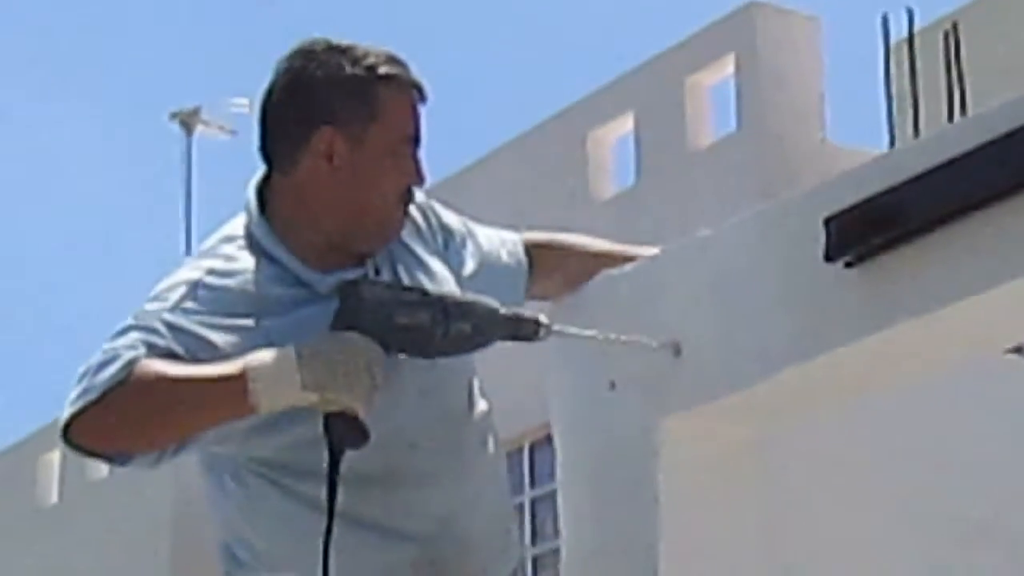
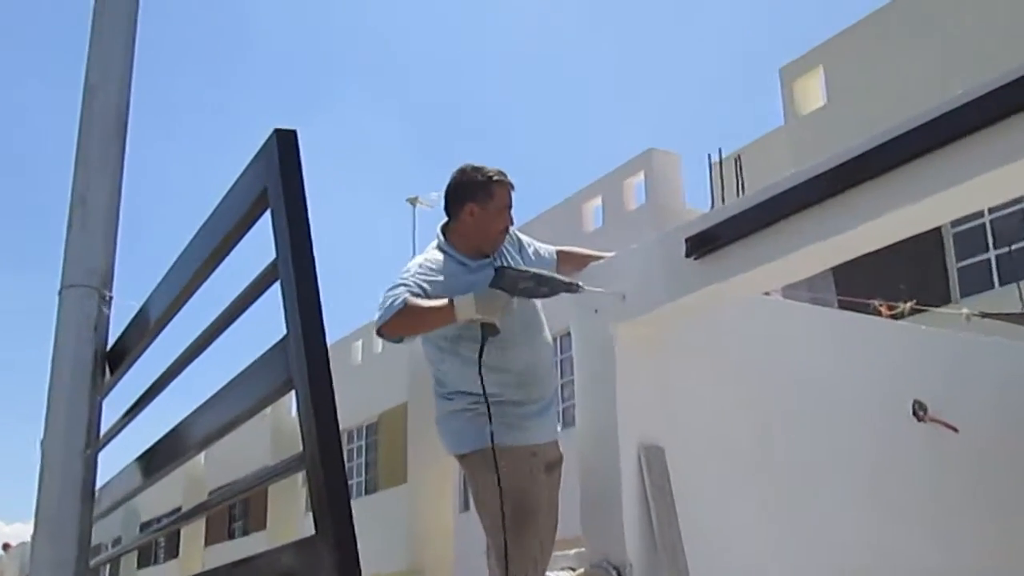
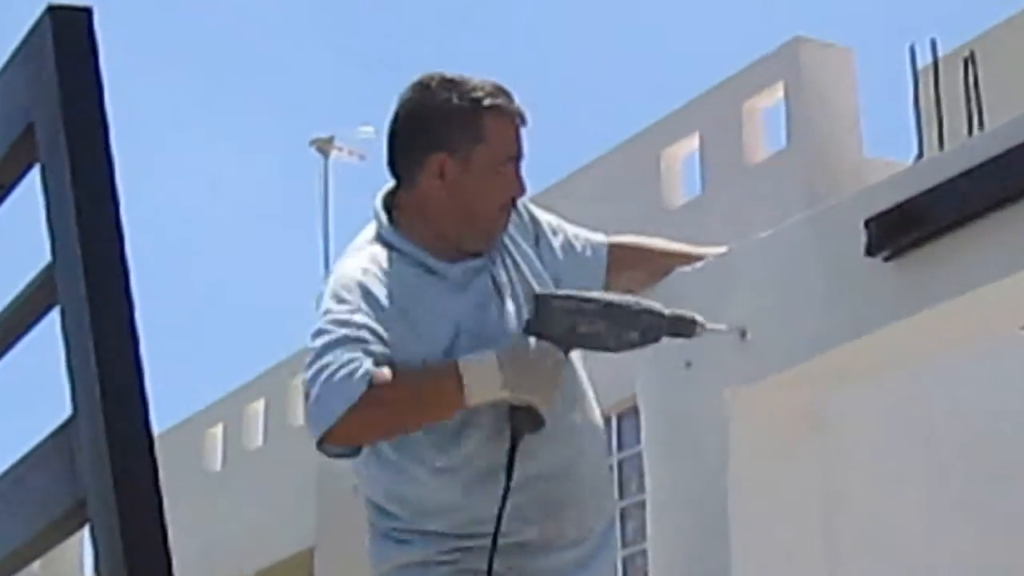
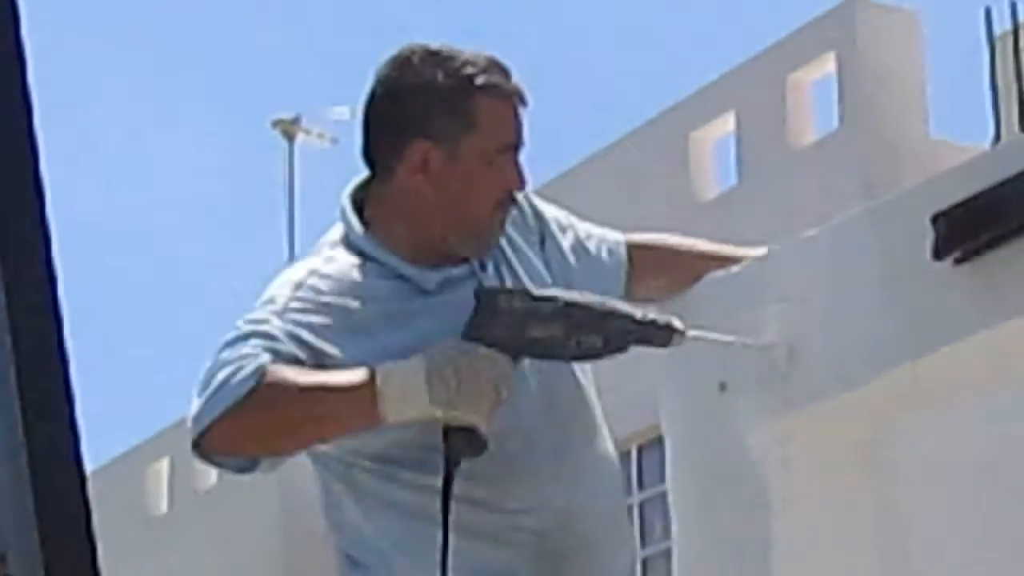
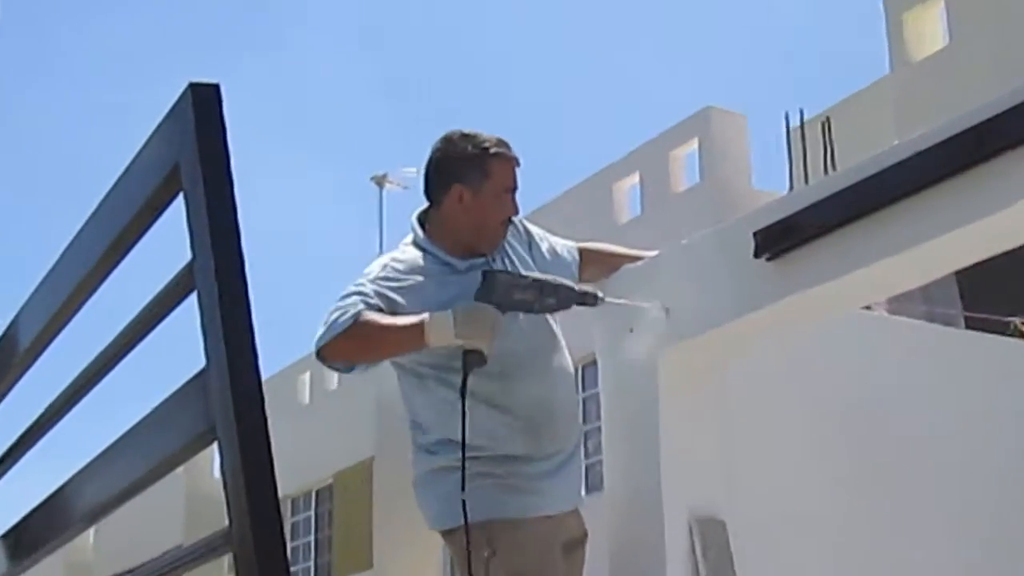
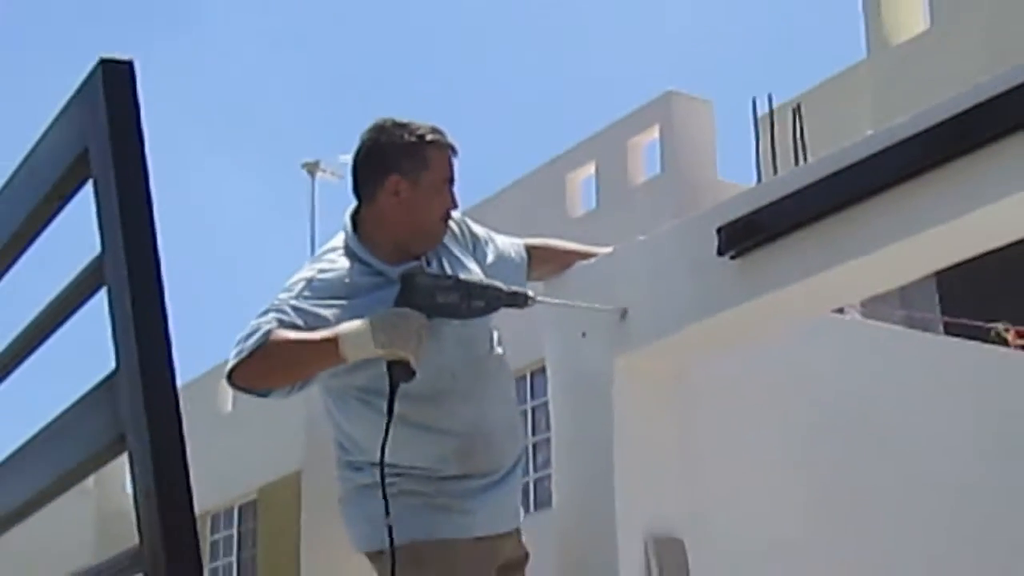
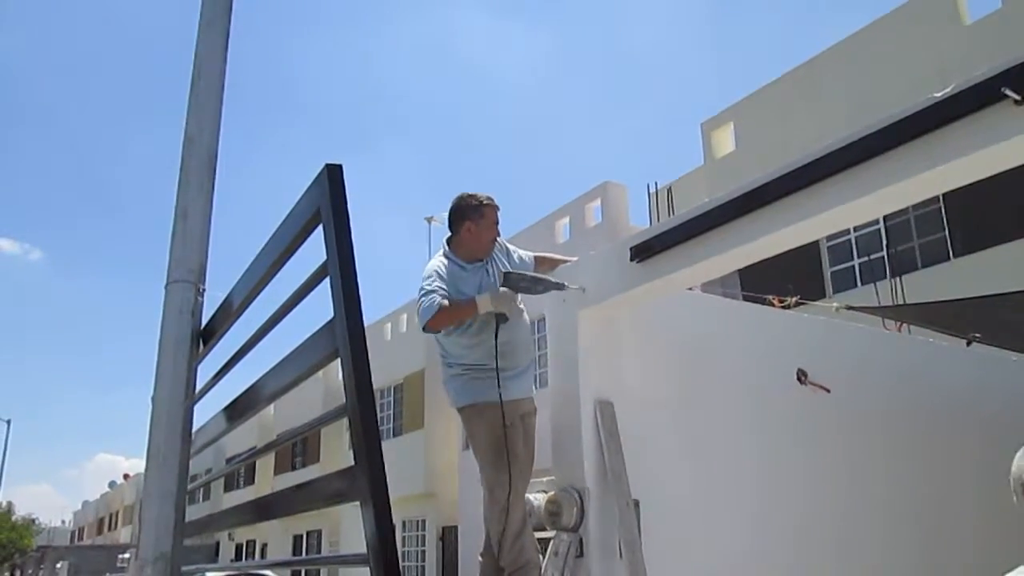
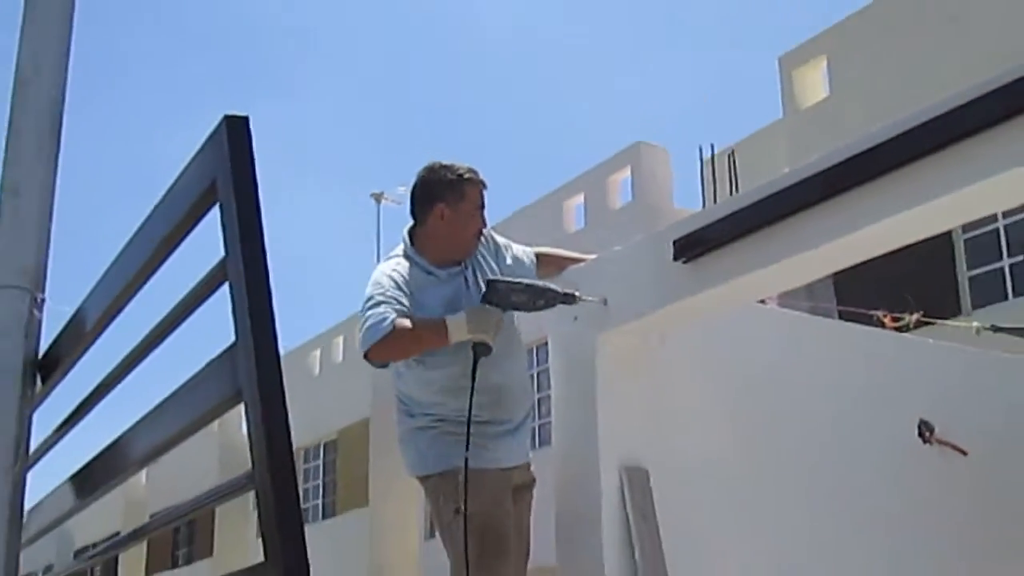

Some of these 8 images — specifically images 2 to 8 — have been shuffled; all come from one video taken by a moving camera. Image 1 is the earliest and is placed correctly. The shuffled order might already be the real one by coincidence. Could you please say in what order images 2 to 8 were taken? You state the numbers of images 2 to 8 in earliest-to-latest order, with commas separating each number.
6, 8, 7, 2, 5, 3, 4
